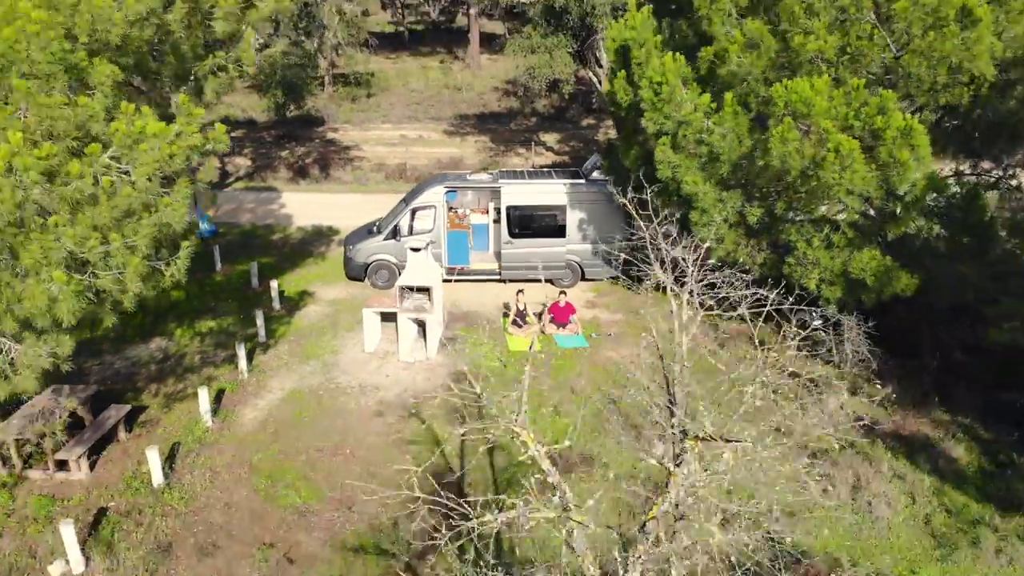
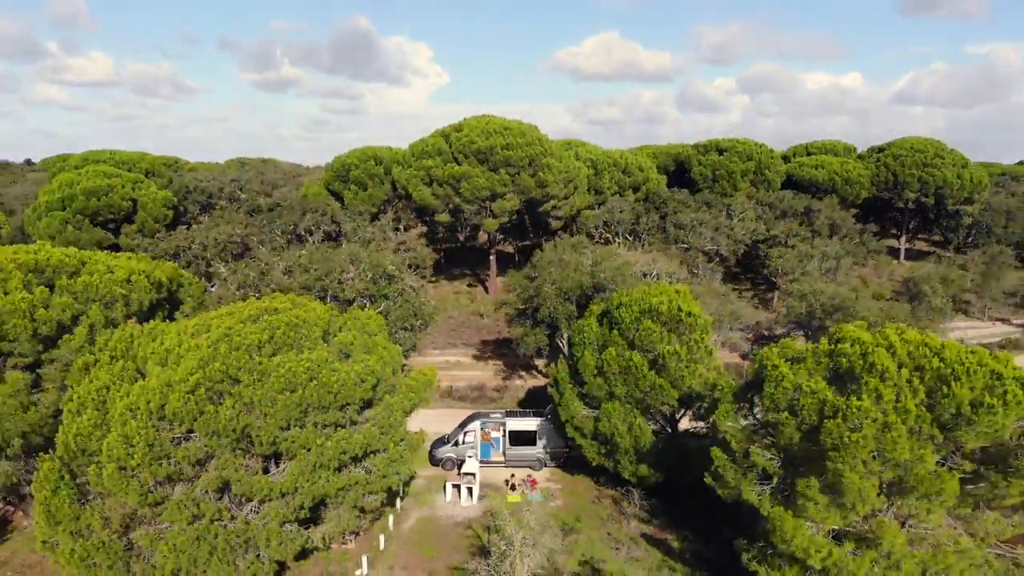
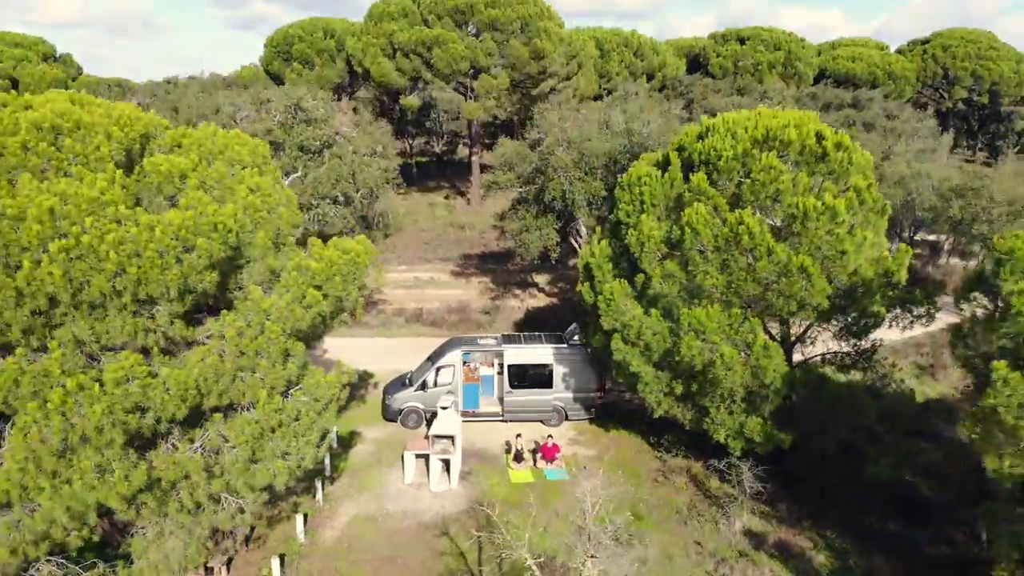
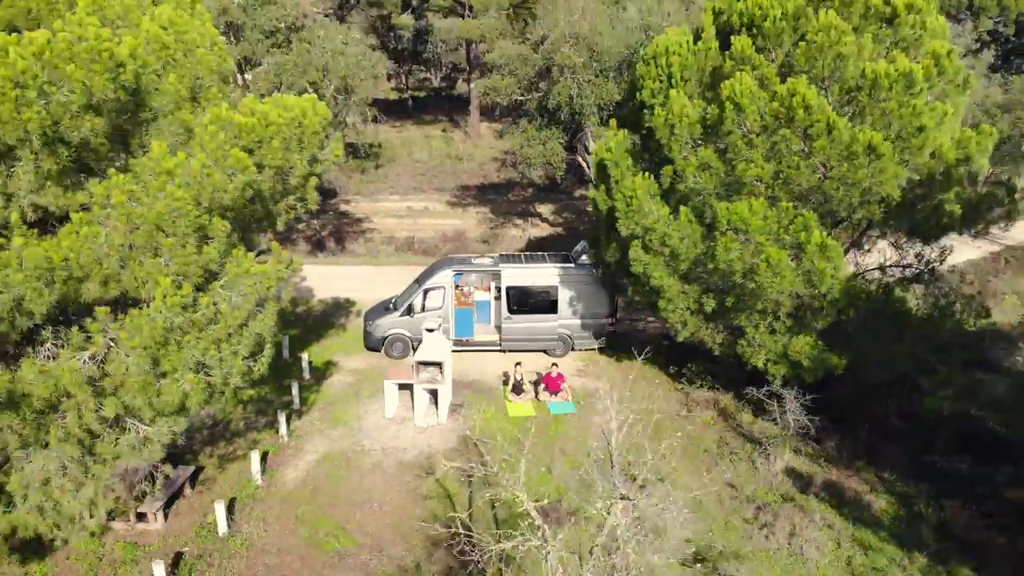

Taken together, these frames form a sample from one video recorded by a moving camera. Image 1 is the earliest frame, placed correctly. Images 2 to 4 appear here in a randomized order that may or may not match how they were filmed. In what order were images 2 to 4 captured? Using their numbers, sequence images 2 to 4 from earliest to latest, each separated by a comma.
4, 3, 2
